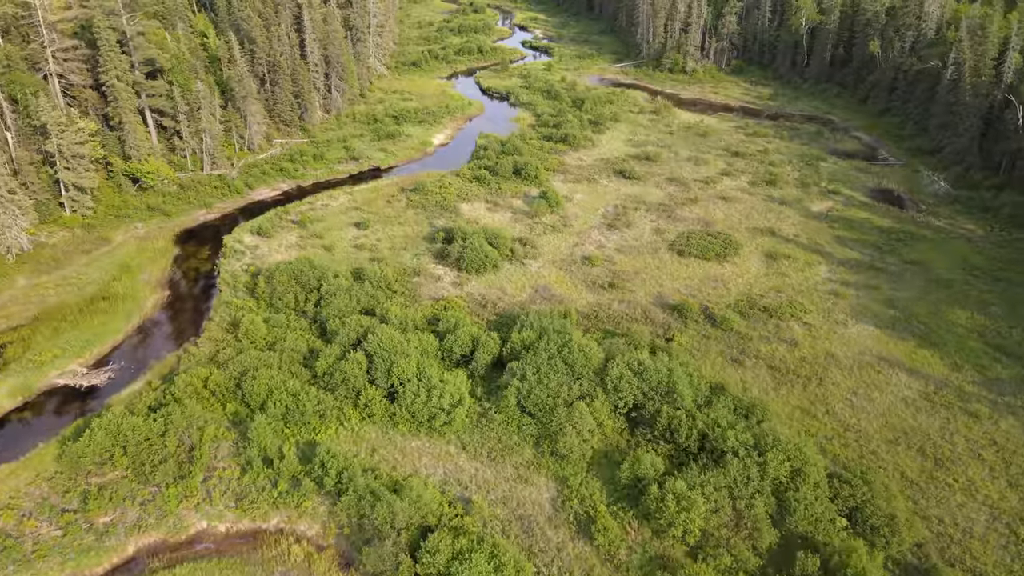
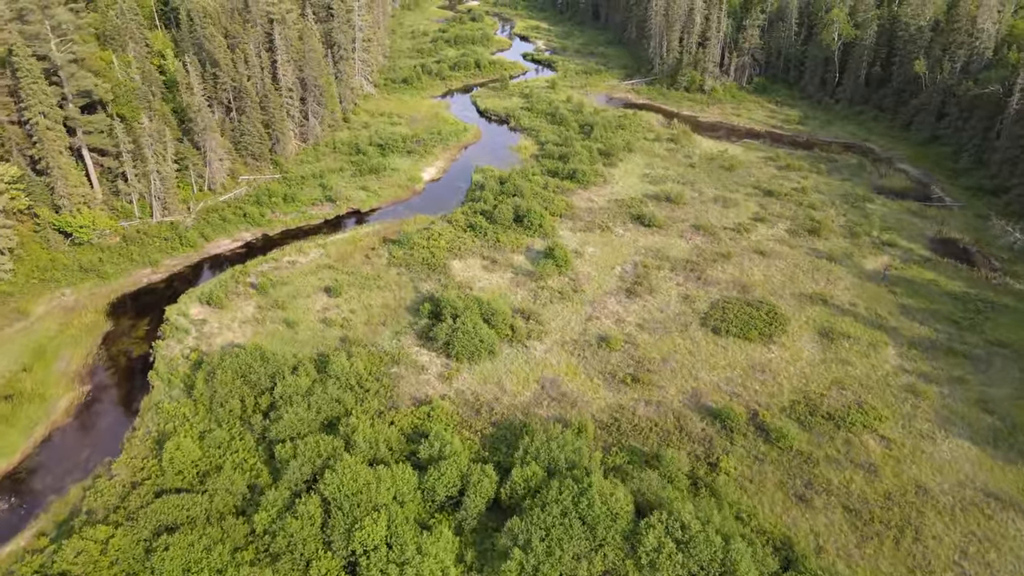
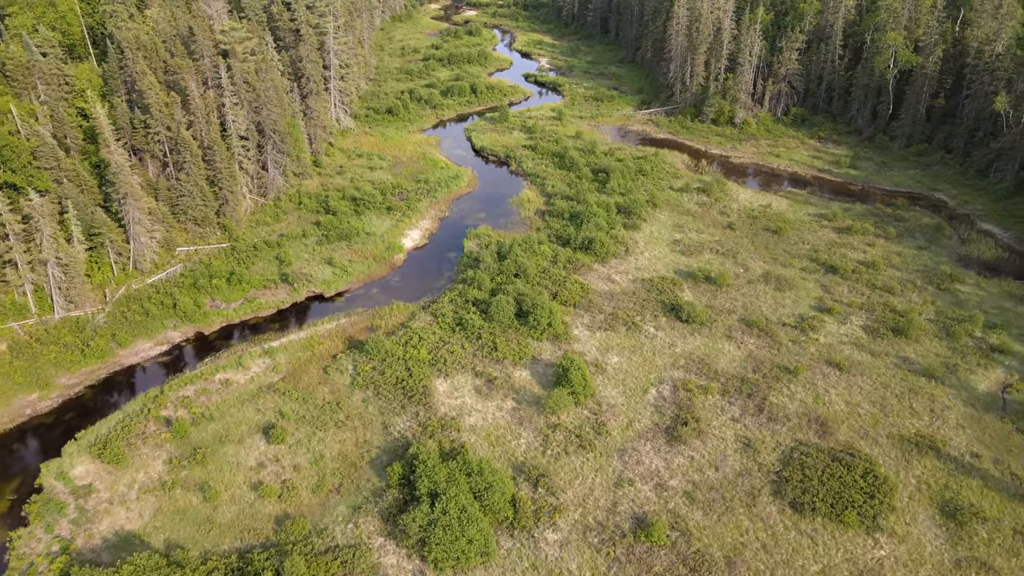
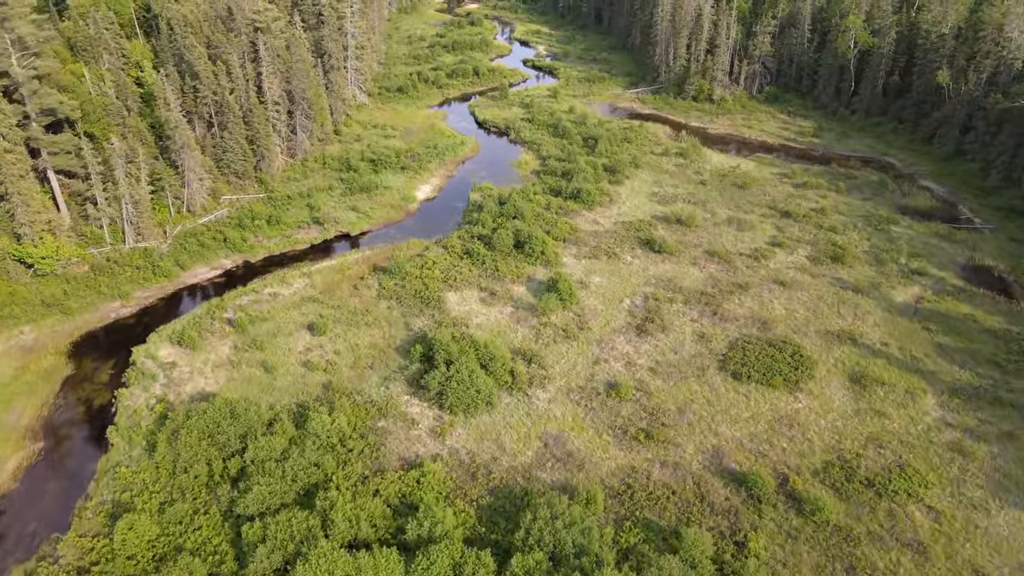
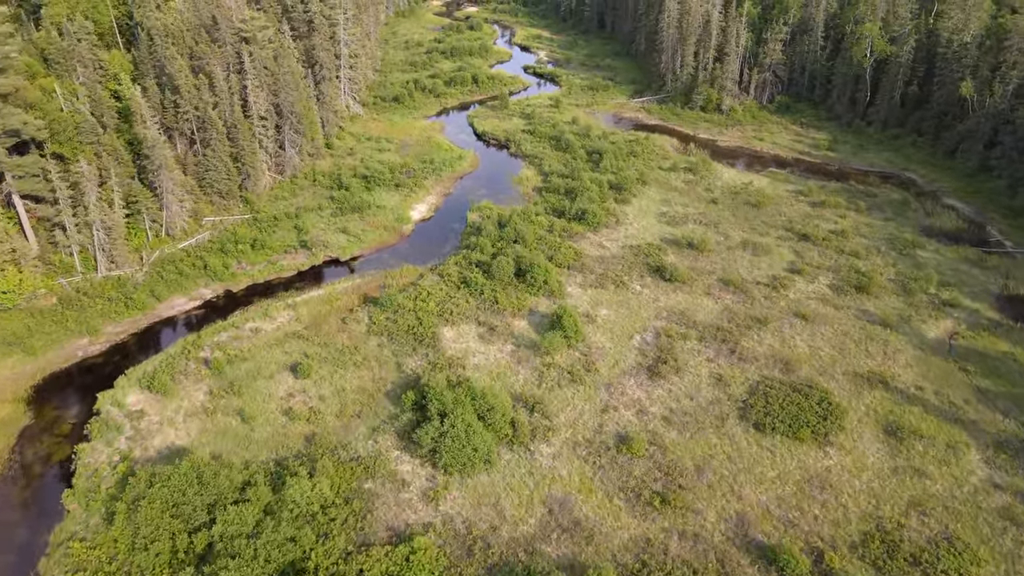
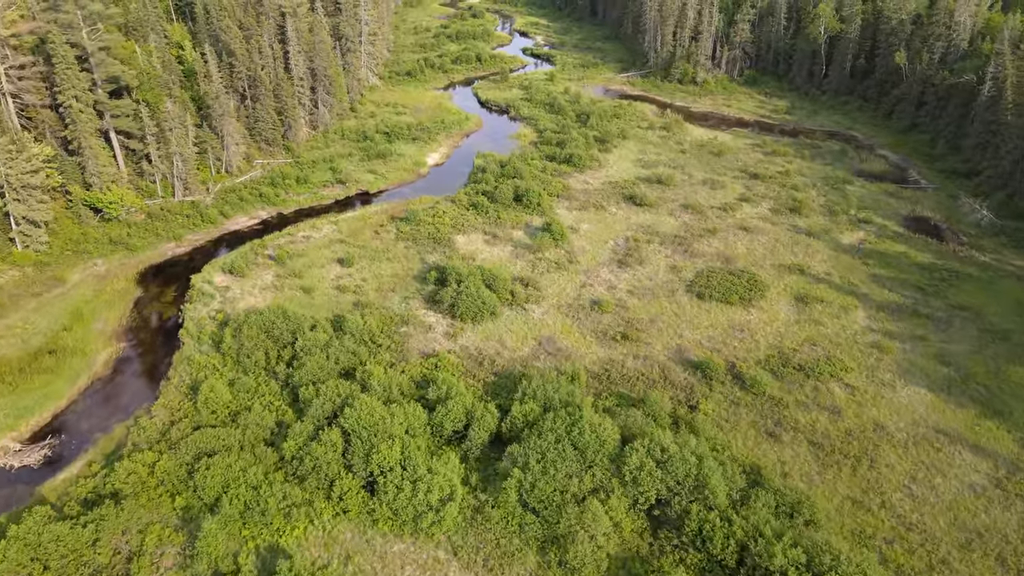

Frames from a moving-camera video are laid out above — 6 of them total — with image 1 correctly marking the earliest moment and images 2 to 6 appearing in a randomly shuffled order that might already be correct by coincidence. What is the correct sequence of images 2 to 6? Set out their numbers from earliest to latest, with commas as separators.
6, 2, 4, 5, 3
